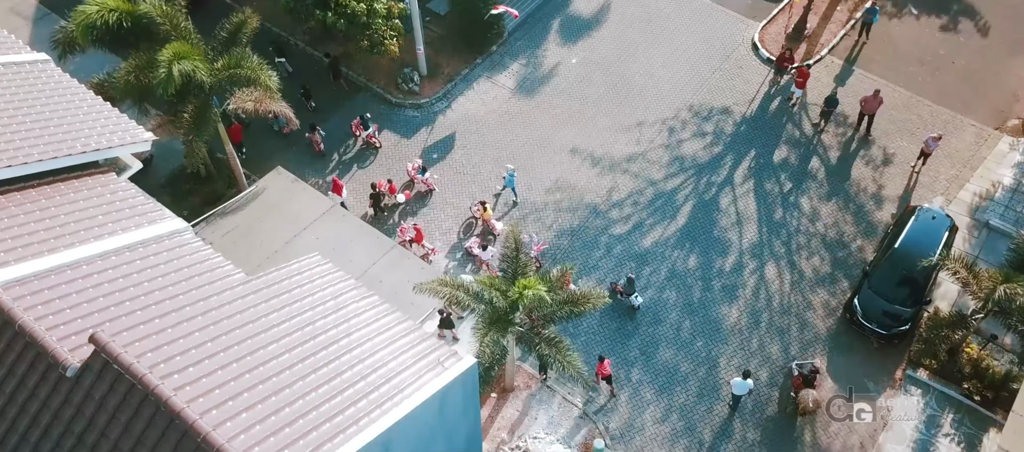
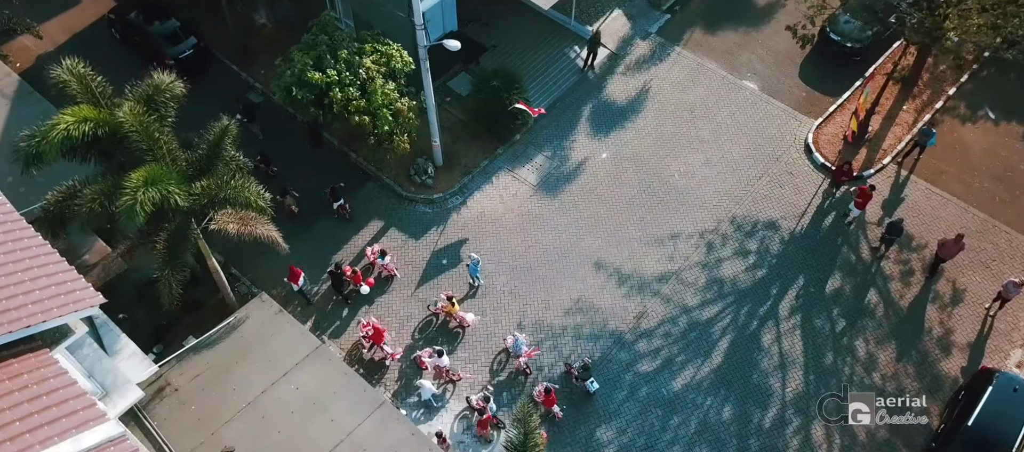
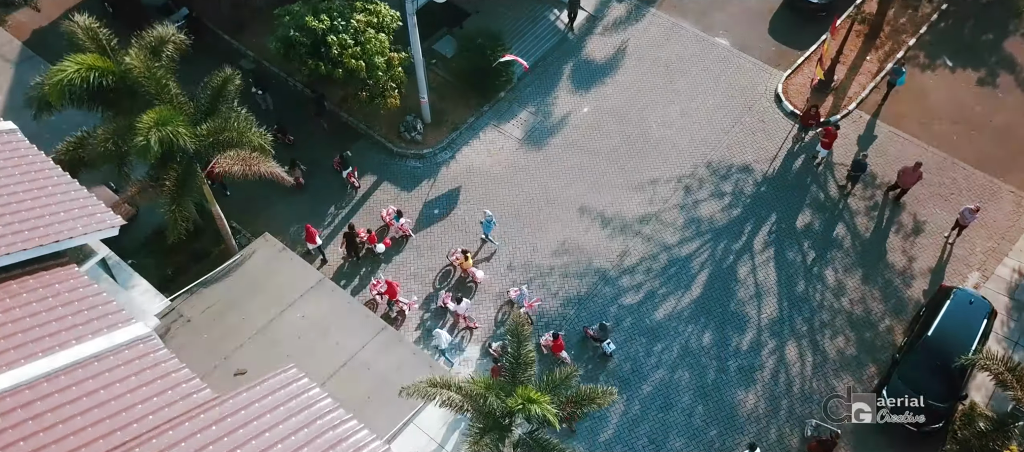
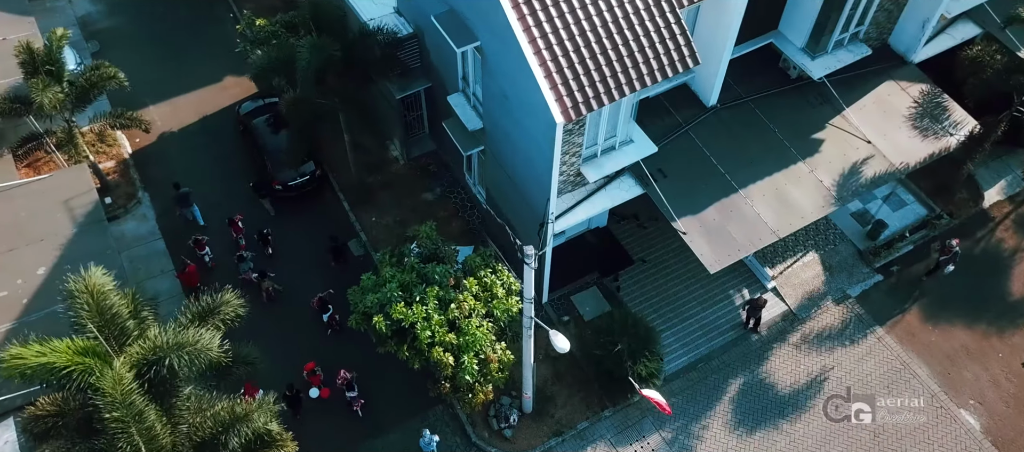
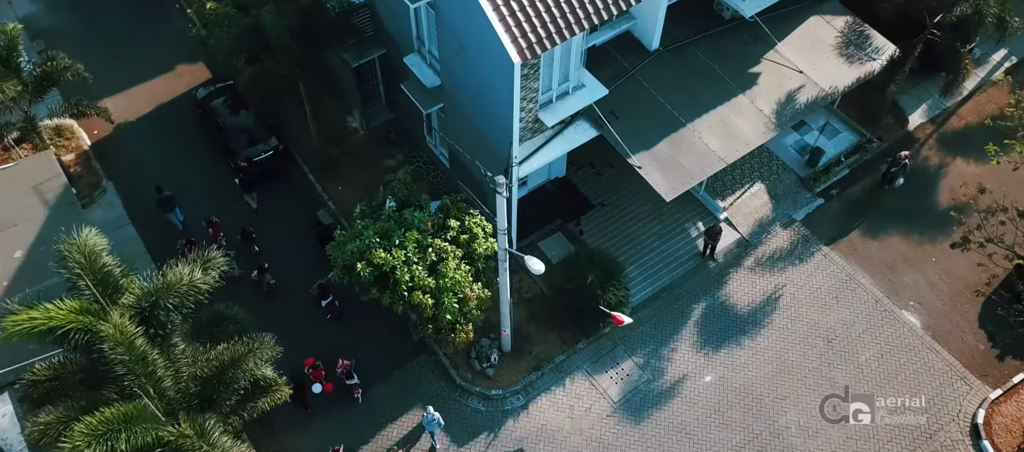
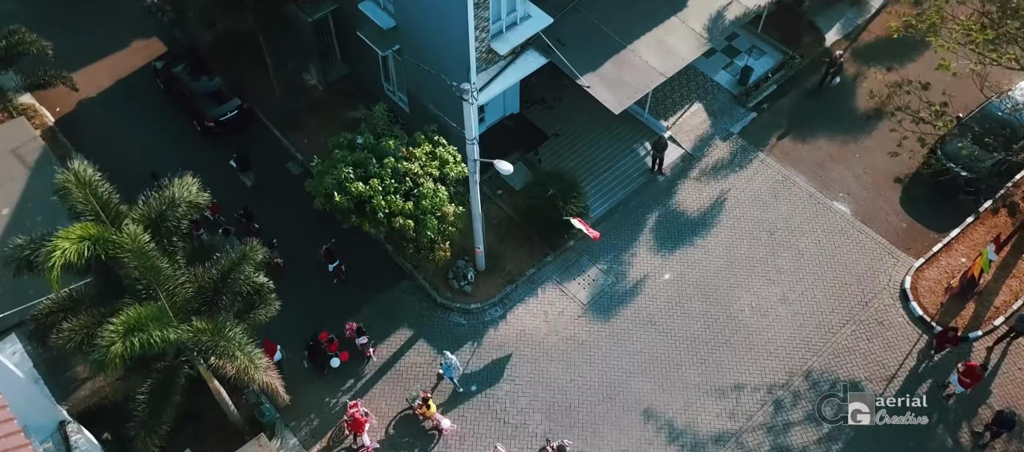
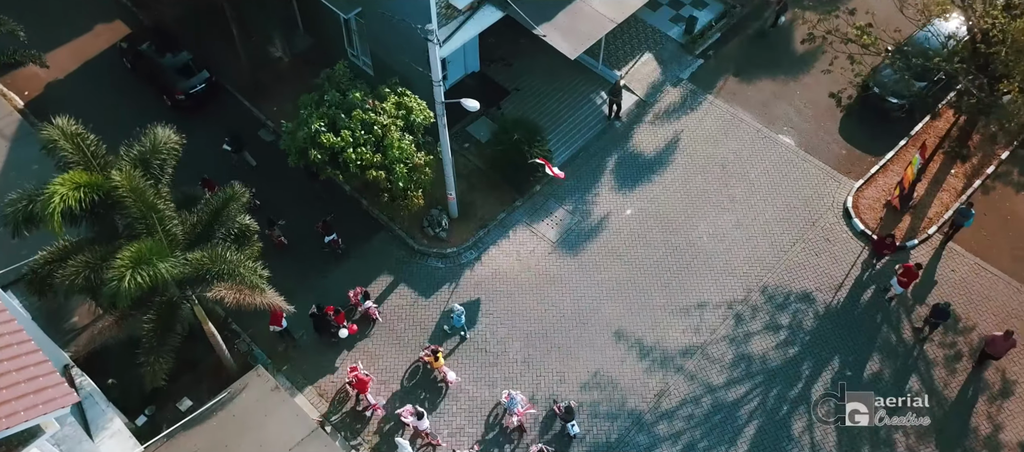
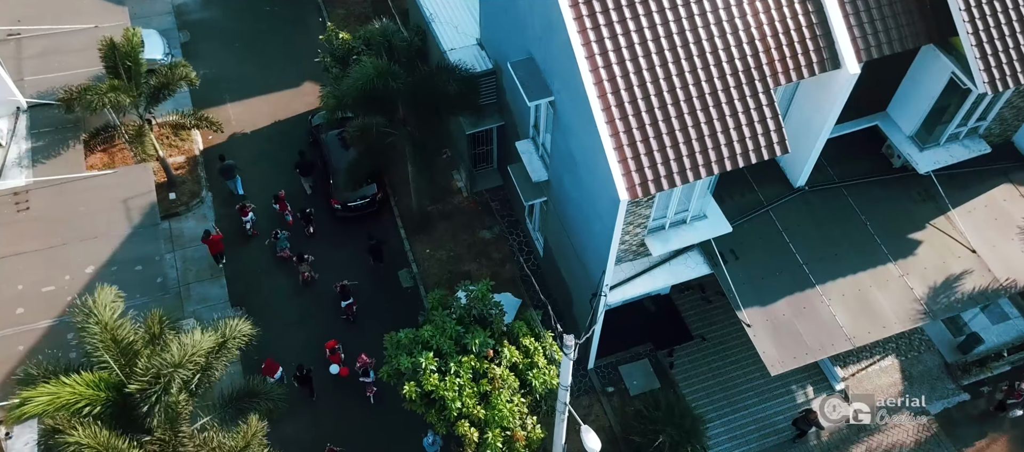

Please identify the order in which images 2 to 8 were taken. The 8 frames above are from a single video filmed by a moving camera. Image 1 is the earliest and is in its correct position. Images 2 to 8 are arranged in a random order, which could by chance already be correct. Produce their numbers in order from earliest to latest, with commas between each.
3, 2, 7, 6, 5, 4, 8
